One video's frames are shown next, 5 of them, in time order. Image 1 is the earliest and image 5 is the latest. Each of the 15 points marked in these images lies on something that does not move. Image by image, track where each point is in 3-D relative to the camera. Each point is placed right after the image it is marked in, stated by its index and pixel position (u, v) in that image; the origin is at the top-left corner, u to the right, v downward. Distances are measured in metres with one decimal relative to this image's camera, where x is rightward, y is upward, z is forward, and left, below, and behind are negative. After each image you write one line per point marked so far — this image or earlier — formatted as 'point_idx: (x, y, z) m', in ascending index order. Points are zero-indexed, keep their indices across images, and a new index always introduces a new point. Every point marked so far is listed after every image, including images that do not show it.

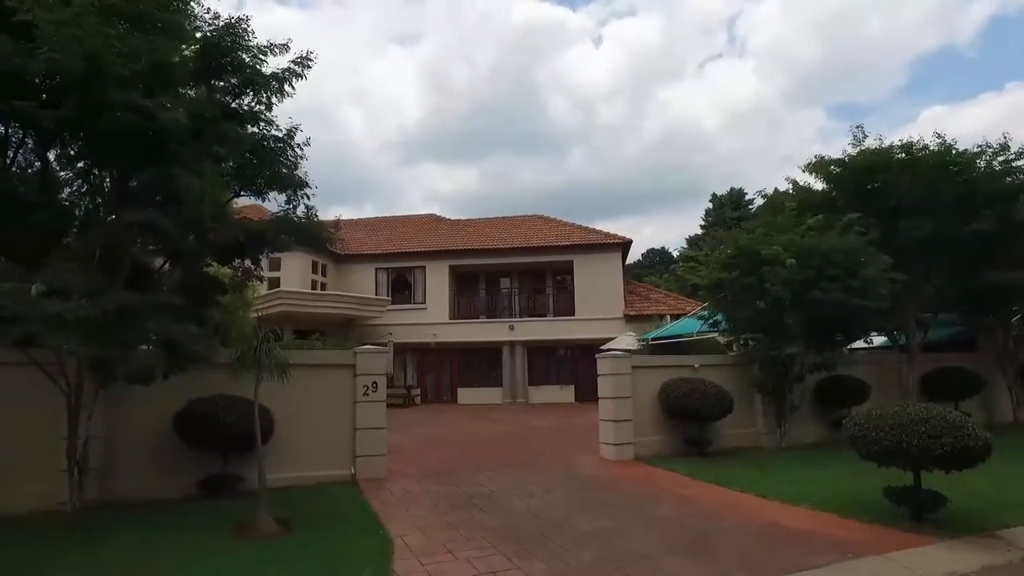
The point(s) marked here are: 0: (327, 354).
0: (-3.3, -1.2, +11.4) m
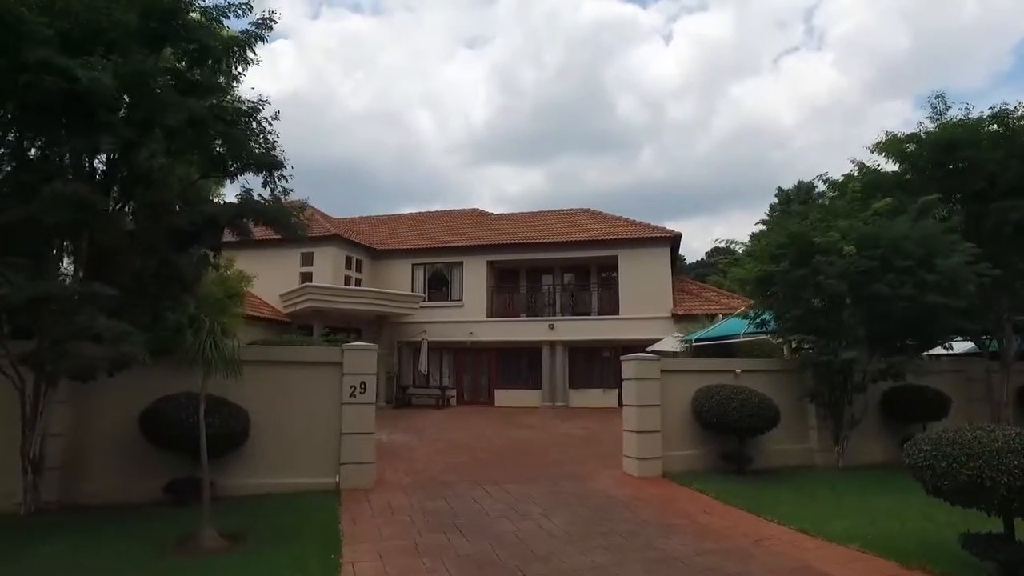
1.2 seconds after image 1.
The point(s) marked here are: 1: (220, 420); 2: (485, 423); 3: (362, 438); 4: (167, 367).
0: (-3.3, -1.0, +10.4) m
1: (-4.3, -1.9, +9.3) m
2: (-0.8, -4.0, +18.9) m
3: (-2.5, -2.4, +10.3) m
4: (-5.2, -1.2, +9.7) m
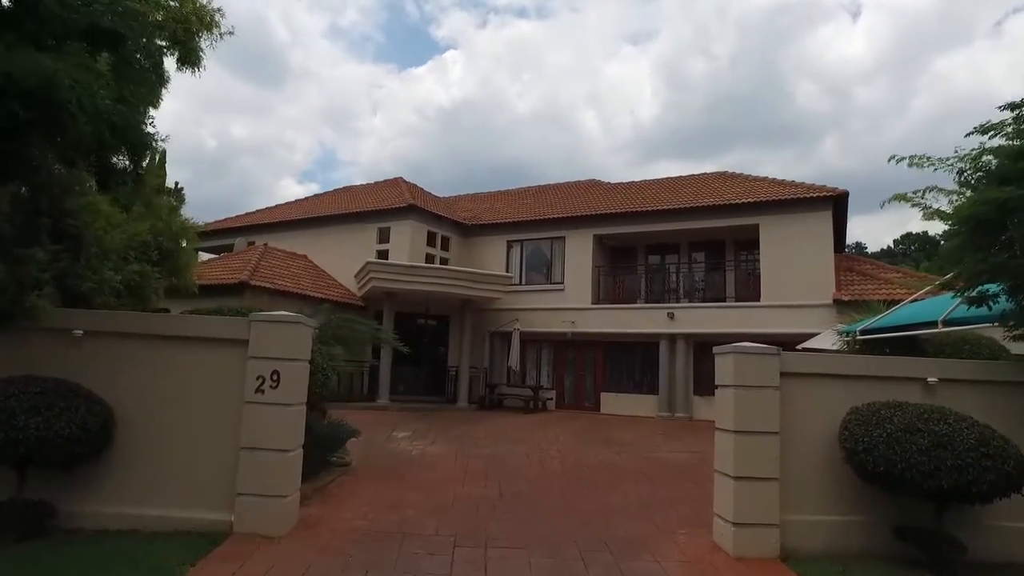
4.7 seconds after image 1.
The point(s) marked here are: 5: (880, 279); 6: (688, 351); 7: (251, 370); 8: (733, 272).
0: (-3.3, -0.4, +6.9) m
1: (-4.6, -1.3, +6.2) m
2: (+1.2, -3.4, +14.6) m
3: (-2.6, -1.8, +6.7) m
4: (-5.3, -0.5, +6.8) m
5: (+10.2, +0.2, +17.6) m
6: (+5.3, -1.9, +19.2) m
7: (-2.8, -0.9, +6.8) m
8: (+6.8, +0.5, +19.6) m
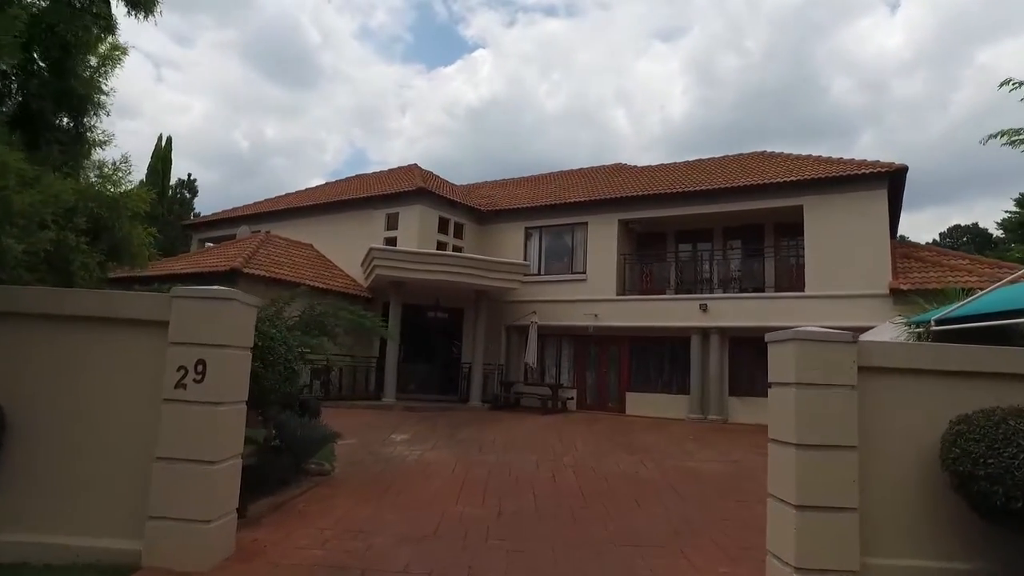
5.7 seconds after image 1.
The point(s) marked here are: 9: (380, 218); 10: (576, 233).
0: (-3.4, -0.1, +5.5) m
1: (-4.7, -1.0, +4.9) m
2: (+1.5, -3.1, +13.0) m
3: (-2.6, -1.5, +5.2) m
4: (-5.4, -0.3, +5.5) m
5: (+10.6, +0.5, +15.5) m
6: (+5.8, -1.6, +17.4) m
7: (-2.9, -0.6, +5.4) m
8: (+7.3, +0.8, +17.7) m
9: (-4.1, +2.2, +19.8) m
10: (+2.0, +1.7, +19.8) m
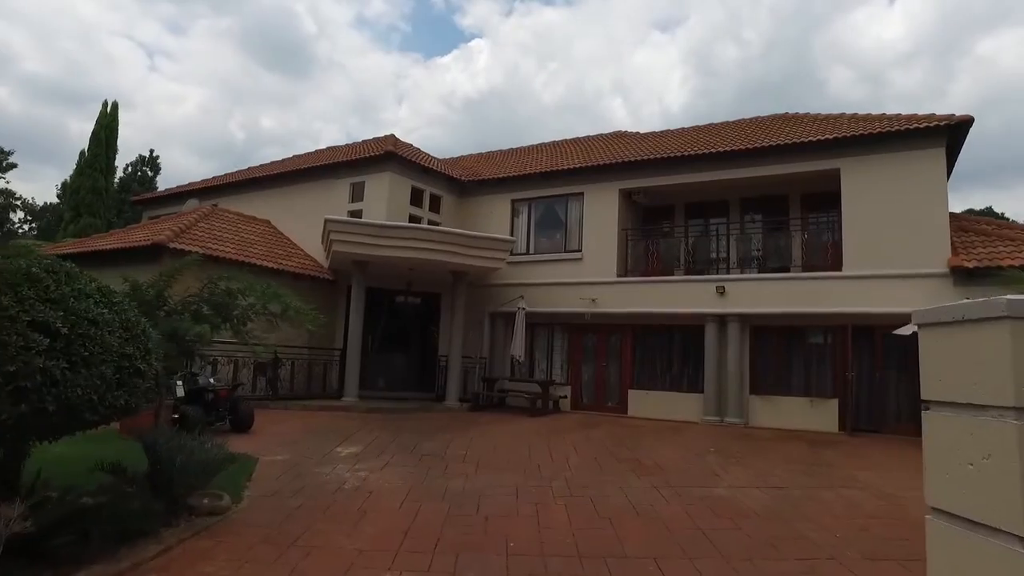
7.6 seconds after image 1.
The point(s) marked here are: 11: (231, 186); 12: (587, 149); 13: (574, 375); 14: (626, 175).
0: (-3.7, +0.2, +2.9) m
1: (-5.0, -0.7, +2.2) m
2: (+1.1, -2.7, +10.4) m
3: (-3.0, -1.2, +2.6) m
4: (-5.8, 0.0, +2.8) m
5: (+10.2, +1.0, +13.0) m
6: (+5.4, -1.1, +14.8) m
7: (-3.2, -0.3, +2.8) m
8: (+6.9, +1.2, +15.1) m
9: (-4.5, +2.7, +17.1) m
10: (+1.6, +2.2, +17.1) m
11: (-8.5, +3.1, +19.2) m
12: (+2.3, +4.3, +19.4) m
13: (+1.6, -2.2, +16.5) m
14: (+2.9, +2.9, +16.3) m
